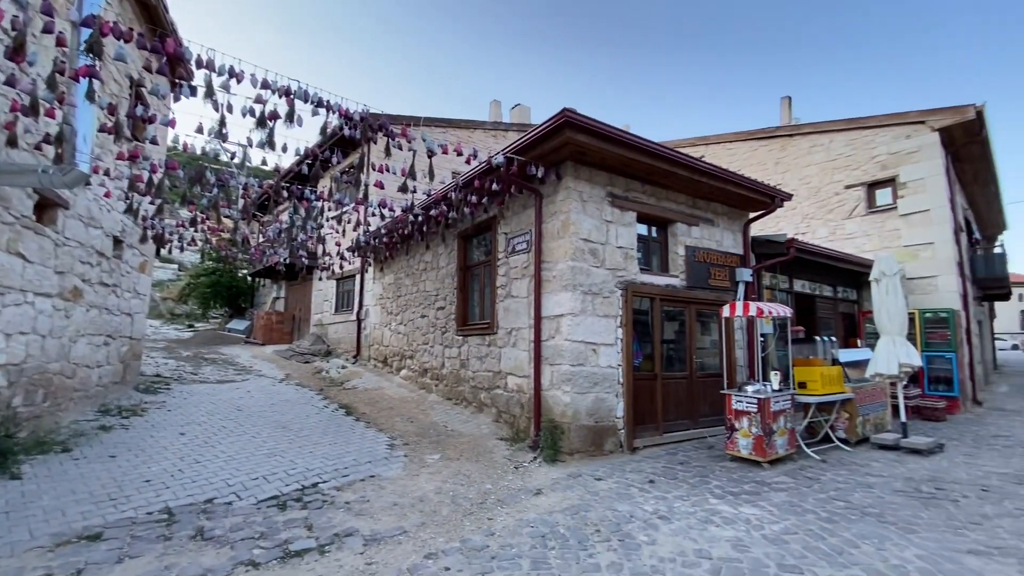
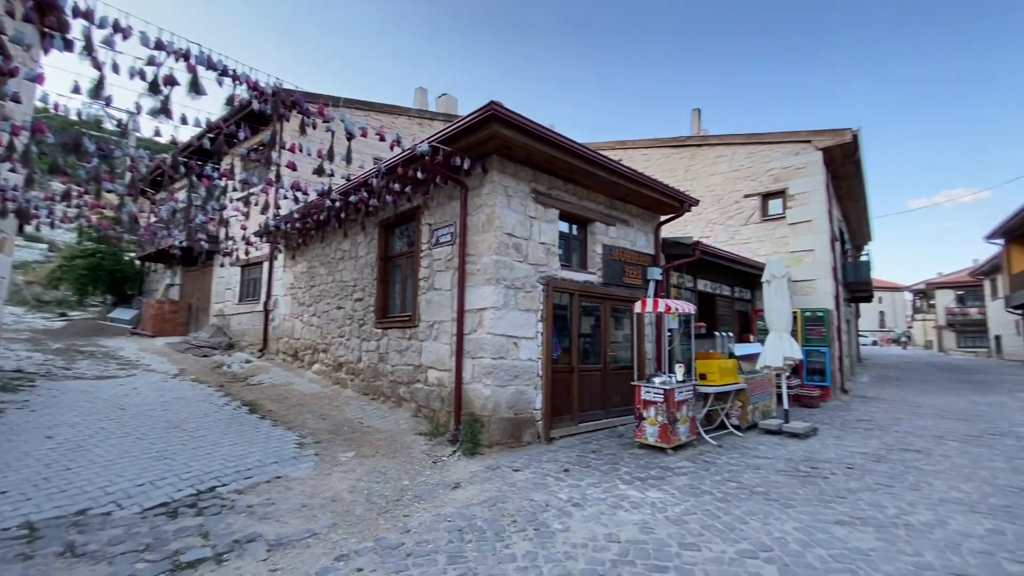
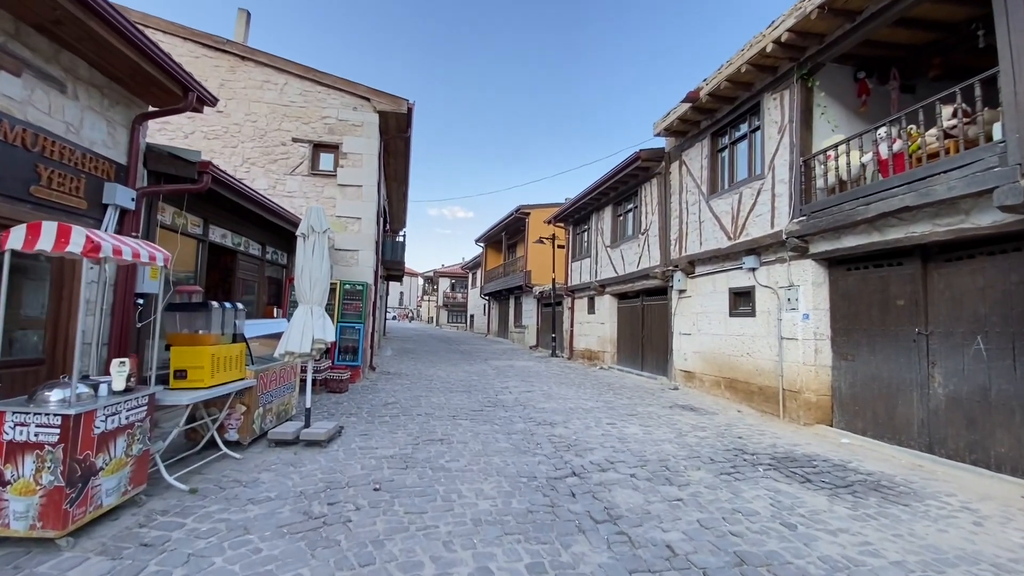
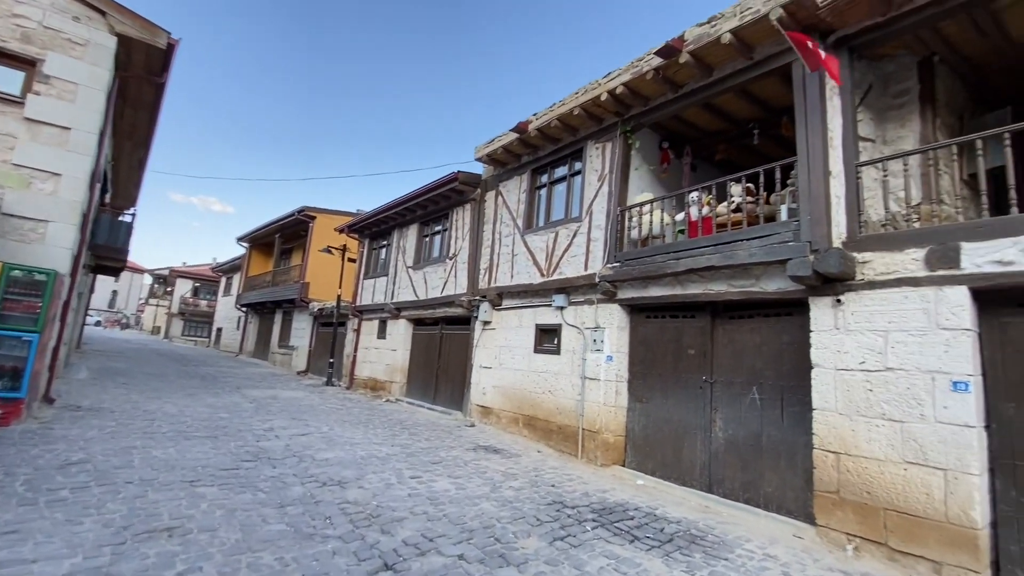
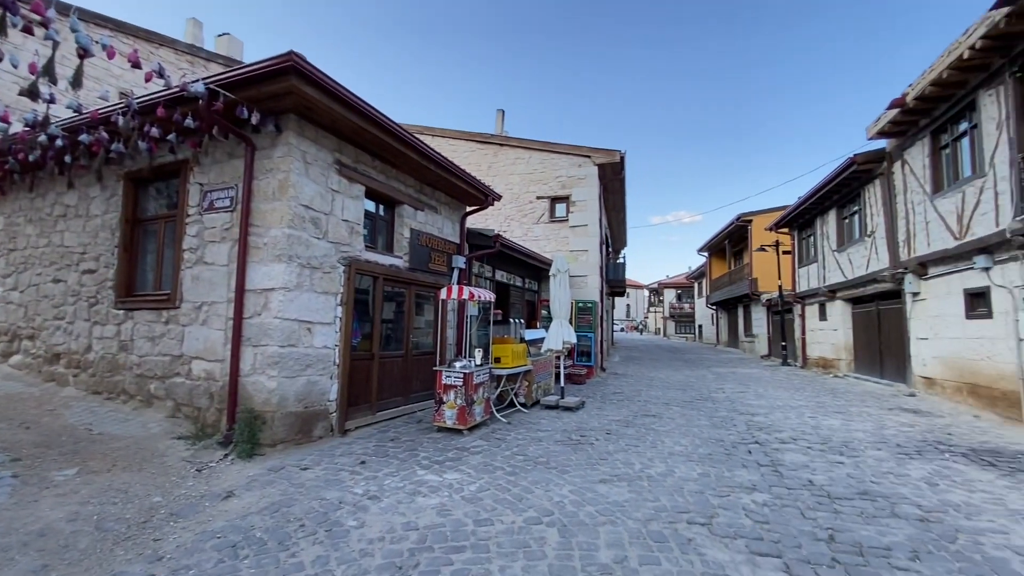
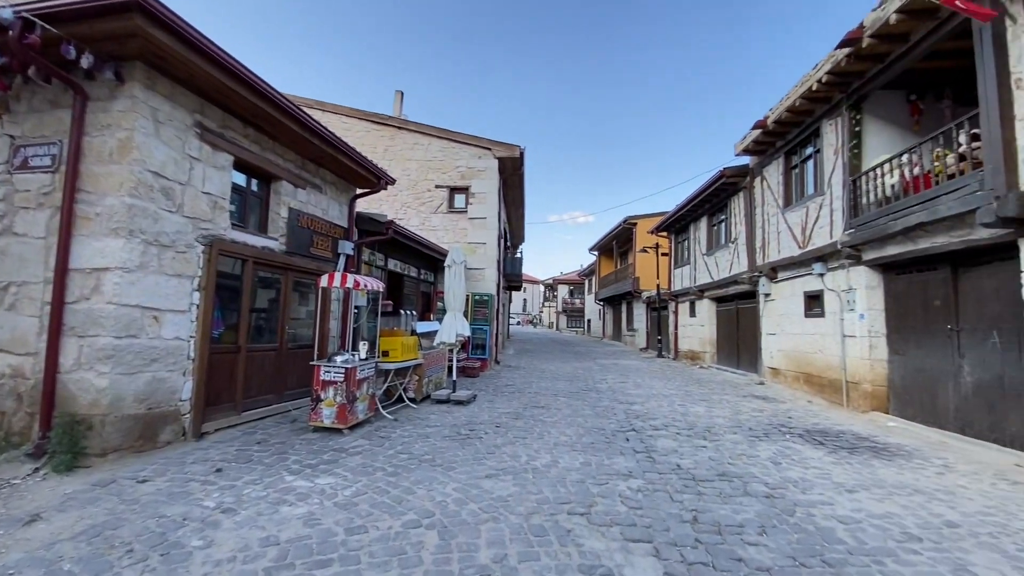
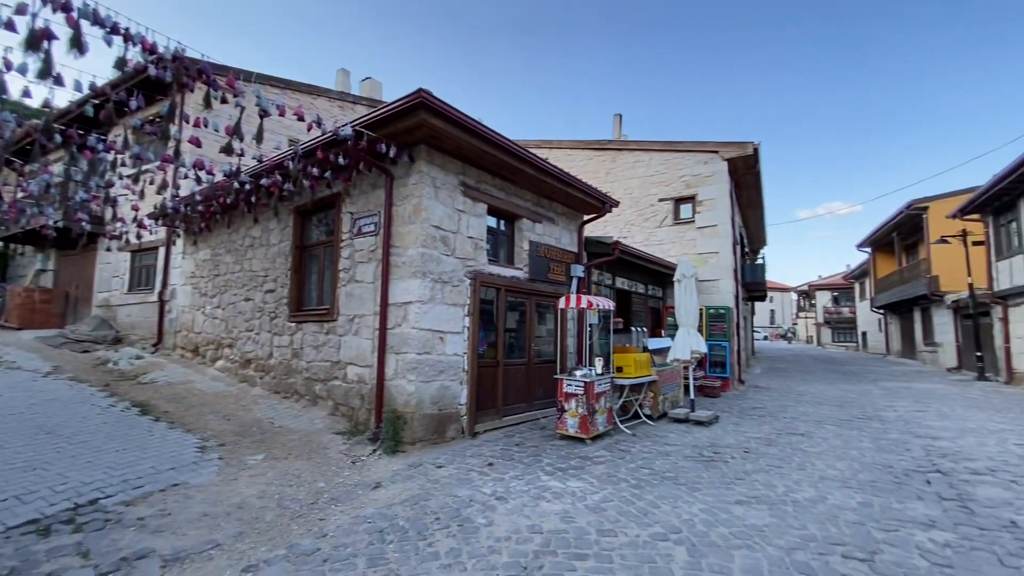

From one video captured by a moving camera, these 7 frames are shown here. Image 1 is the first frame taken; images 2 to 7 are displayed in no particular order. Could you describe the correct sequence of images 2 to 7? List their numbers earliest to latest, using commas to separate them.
2, 7, 5, 6, 3, 4
